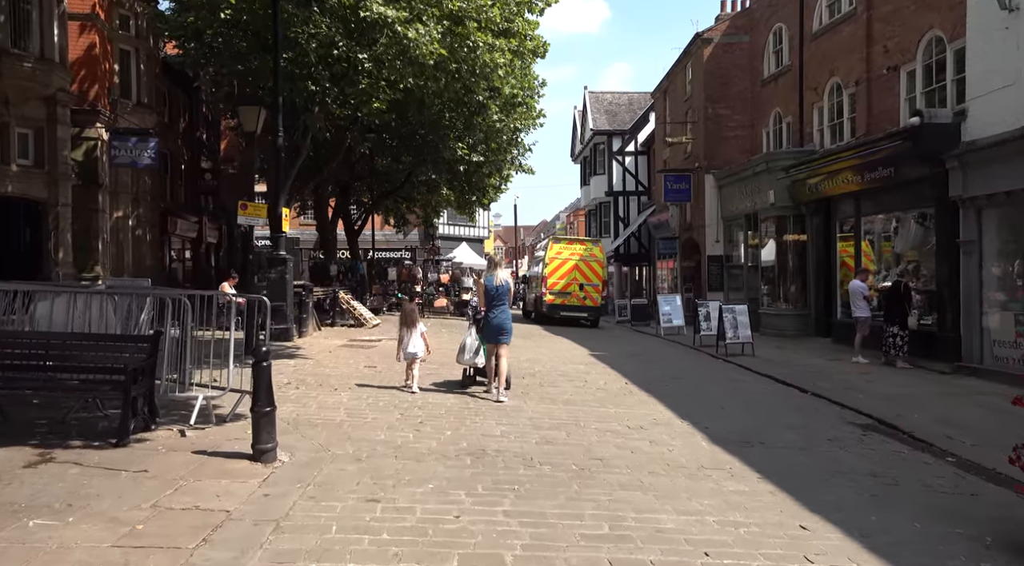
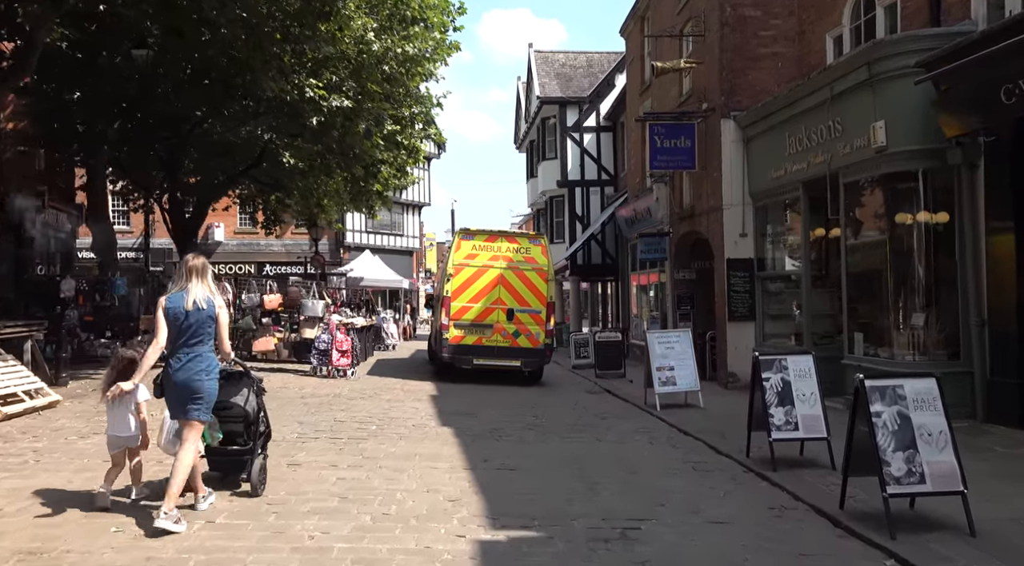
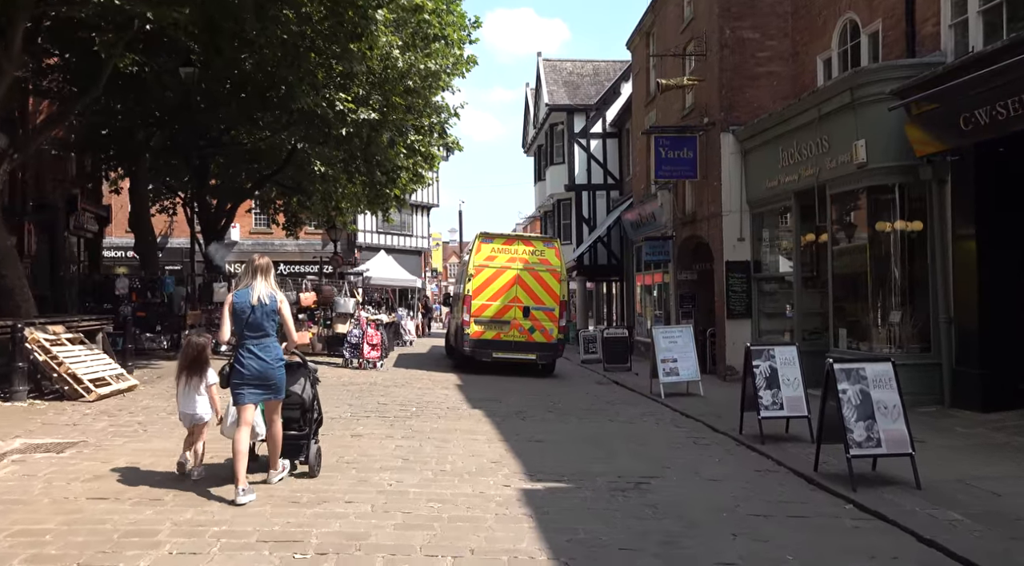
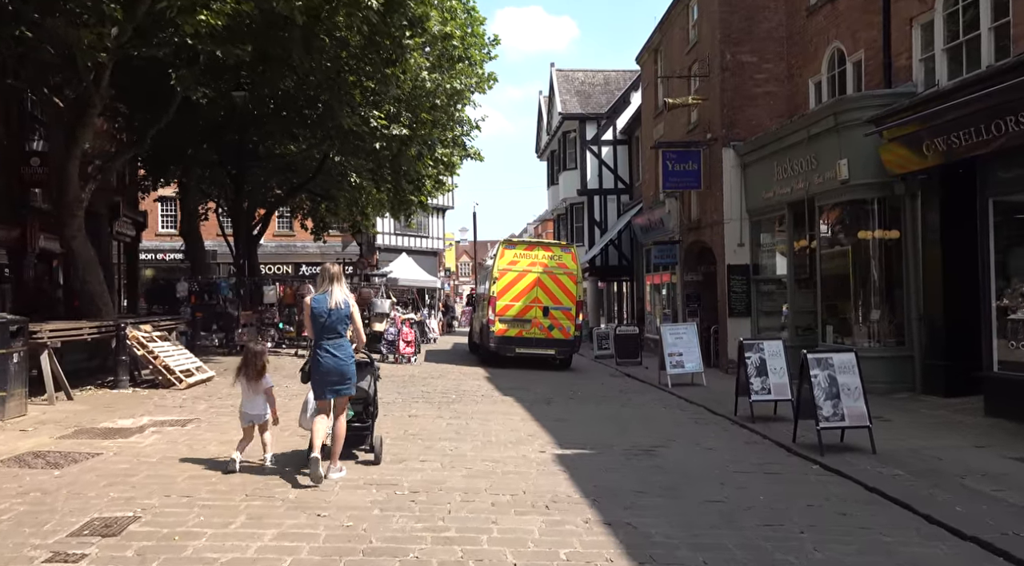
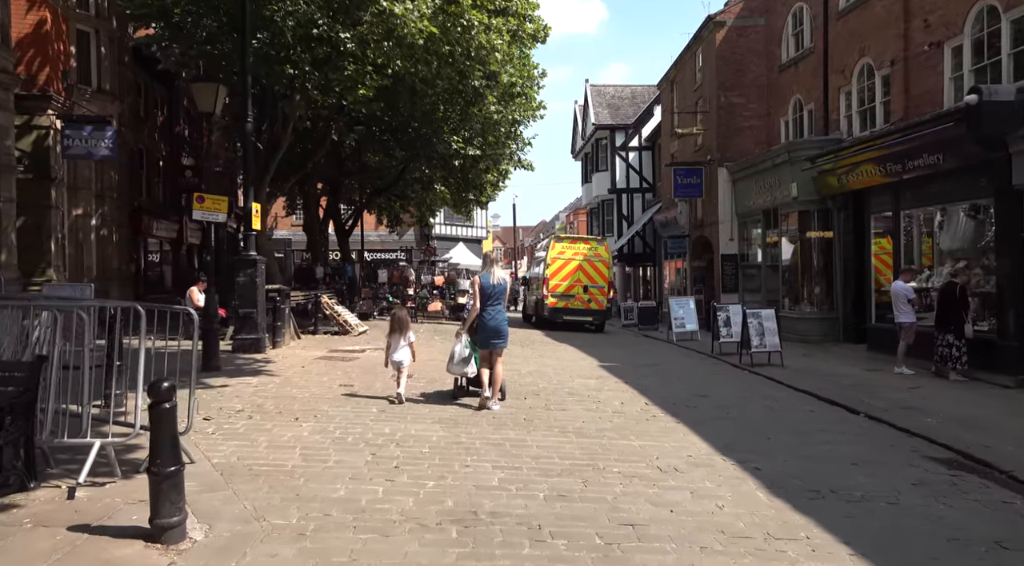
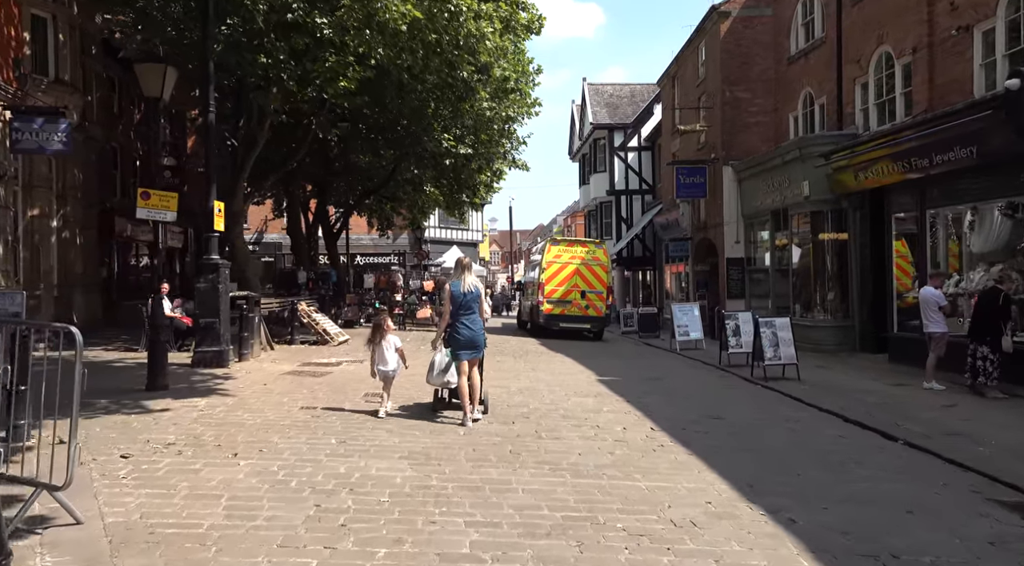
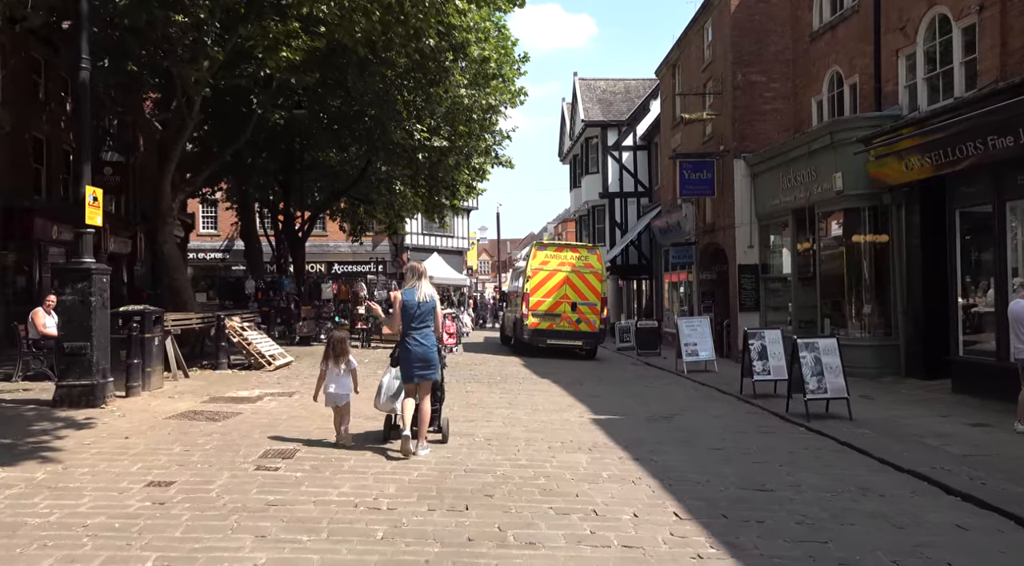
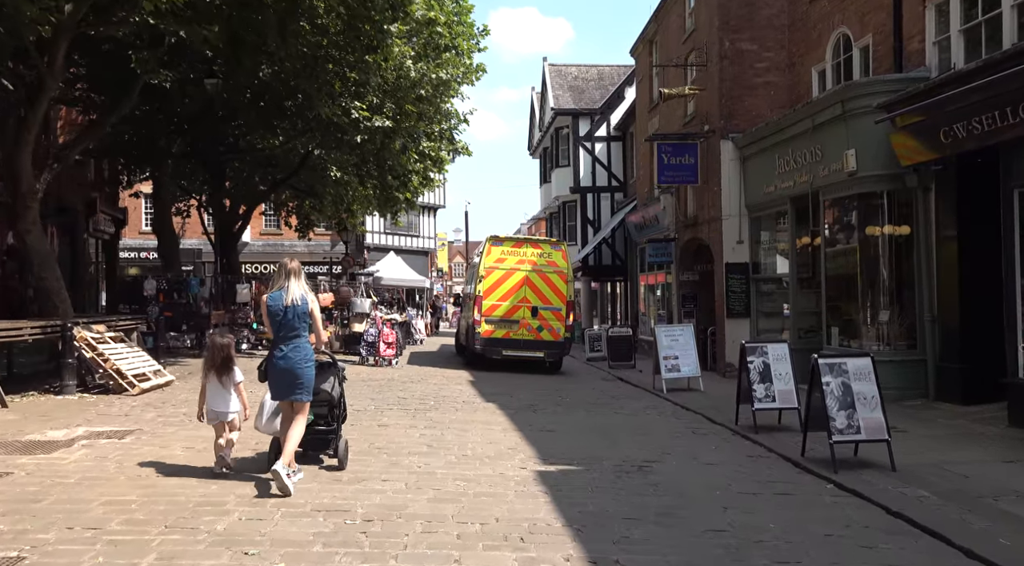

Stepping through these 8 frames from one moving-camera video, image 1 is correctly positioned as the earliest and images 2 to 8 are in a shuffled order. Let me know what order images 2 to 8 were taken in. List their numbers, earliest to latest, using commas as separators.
5, 6, 7, 4, 8, 3, 2
